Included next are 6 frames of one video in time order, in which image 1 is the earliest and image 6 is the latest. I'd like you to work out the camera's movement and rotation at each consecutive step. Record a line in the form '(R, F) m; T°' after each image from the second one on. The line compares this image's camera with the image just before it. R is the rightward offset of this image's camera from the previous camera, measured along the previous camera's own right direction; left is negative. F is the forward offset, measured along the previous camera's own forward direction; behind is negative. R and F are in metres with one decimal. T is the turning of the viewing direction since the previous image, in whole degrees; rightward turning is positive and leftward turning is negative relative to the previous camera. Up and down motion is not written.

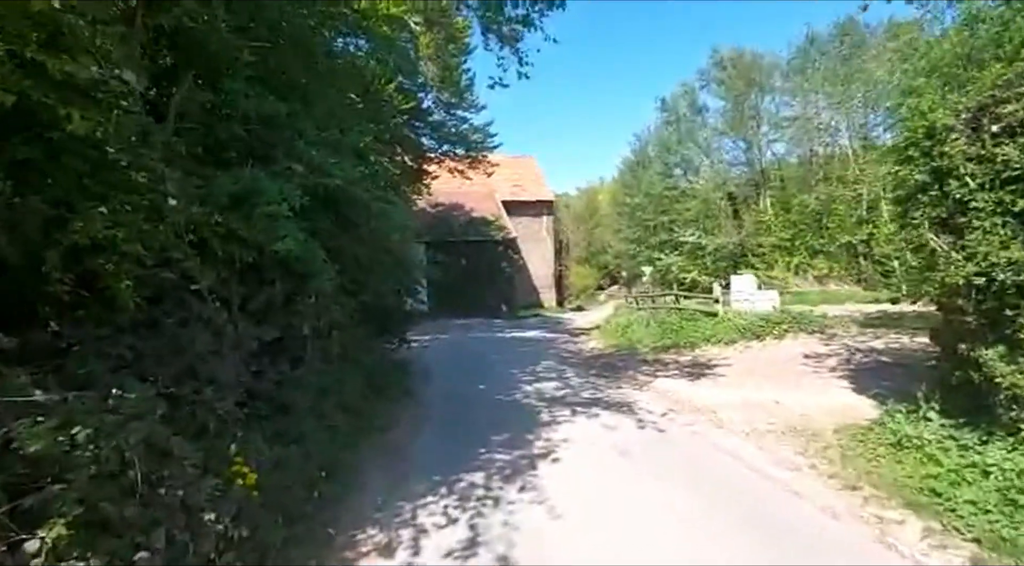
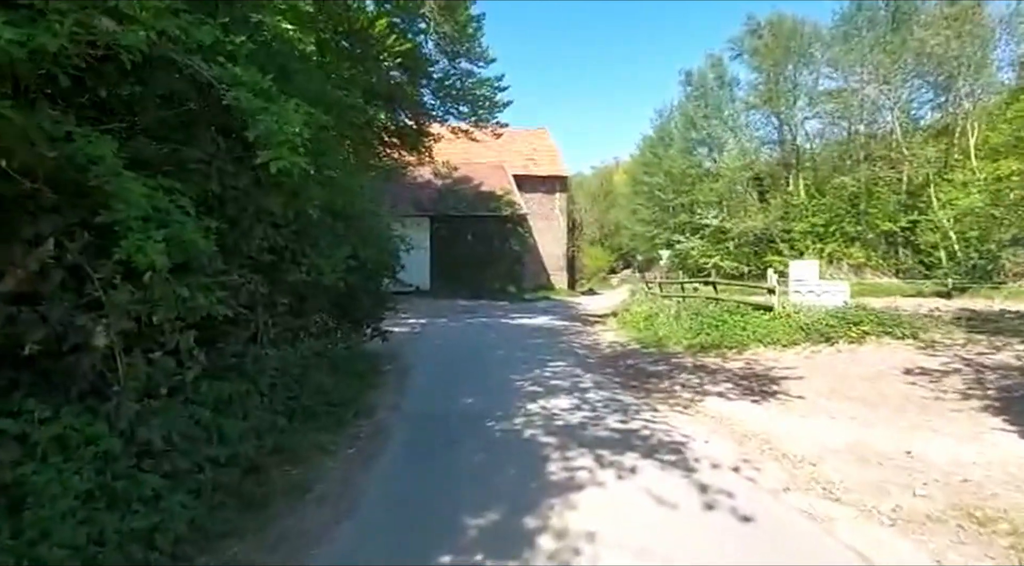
(+0.1, +3.1) m; -1°
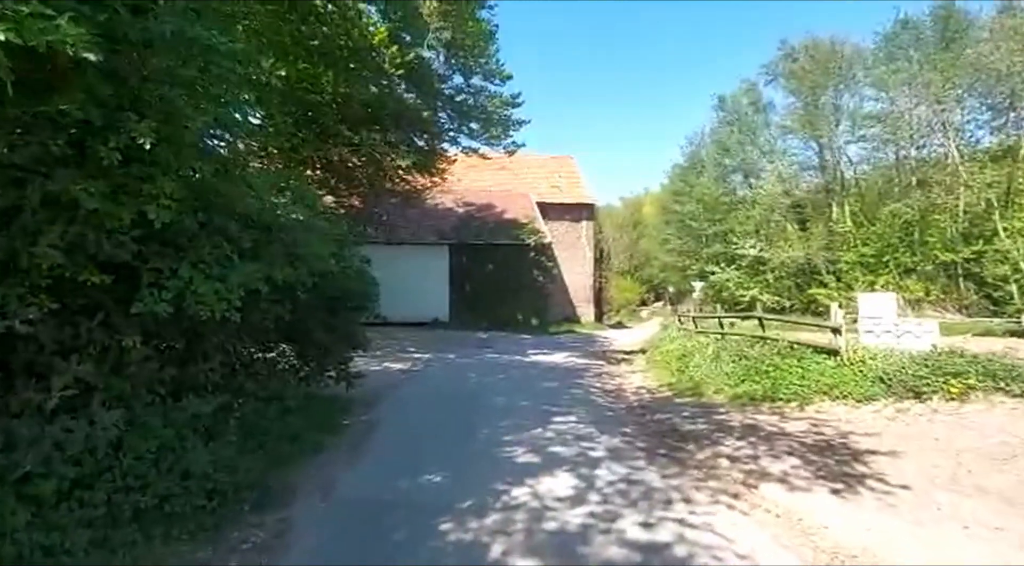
(+0.5, +2.1) m; -3°
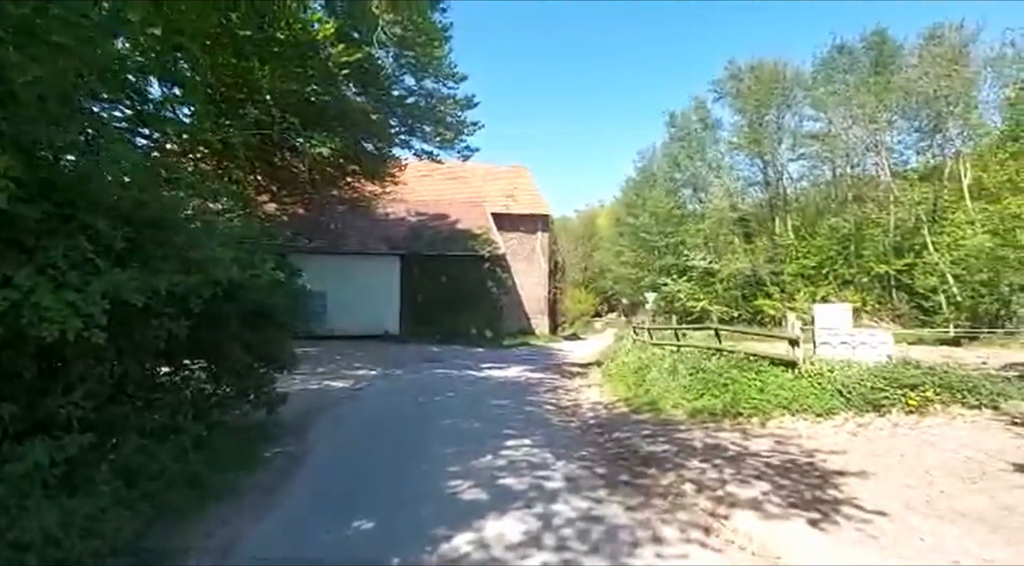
(+0.1, +0.7) m; +5°
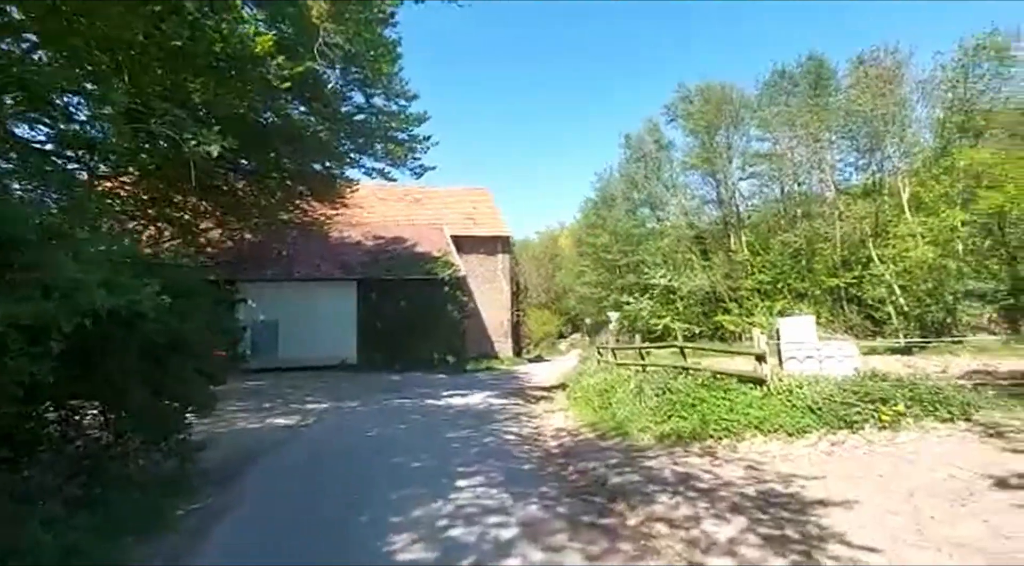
(+0.2, +0.7) m; +4°
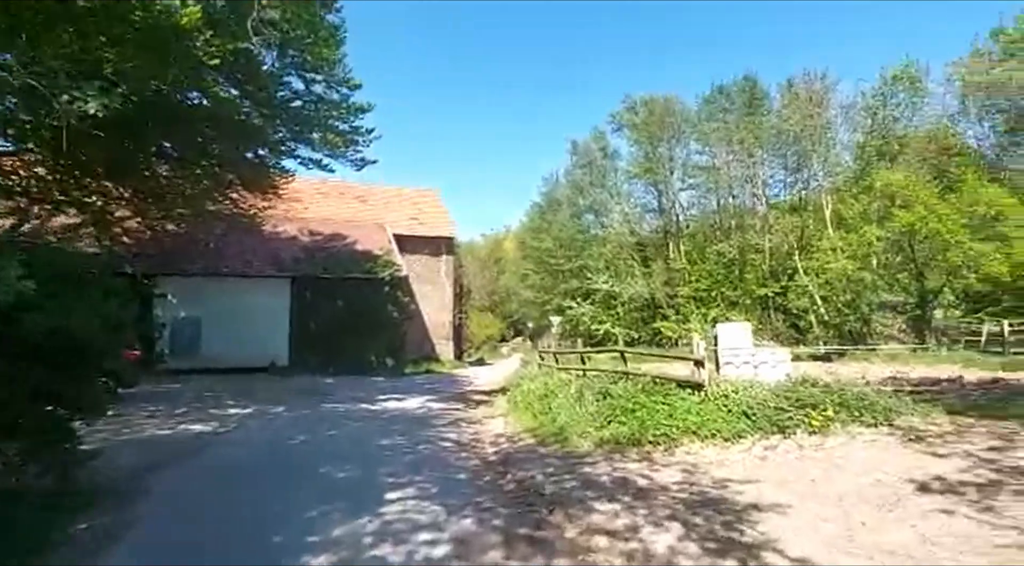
(+0.1, +0.4) m; +6°
